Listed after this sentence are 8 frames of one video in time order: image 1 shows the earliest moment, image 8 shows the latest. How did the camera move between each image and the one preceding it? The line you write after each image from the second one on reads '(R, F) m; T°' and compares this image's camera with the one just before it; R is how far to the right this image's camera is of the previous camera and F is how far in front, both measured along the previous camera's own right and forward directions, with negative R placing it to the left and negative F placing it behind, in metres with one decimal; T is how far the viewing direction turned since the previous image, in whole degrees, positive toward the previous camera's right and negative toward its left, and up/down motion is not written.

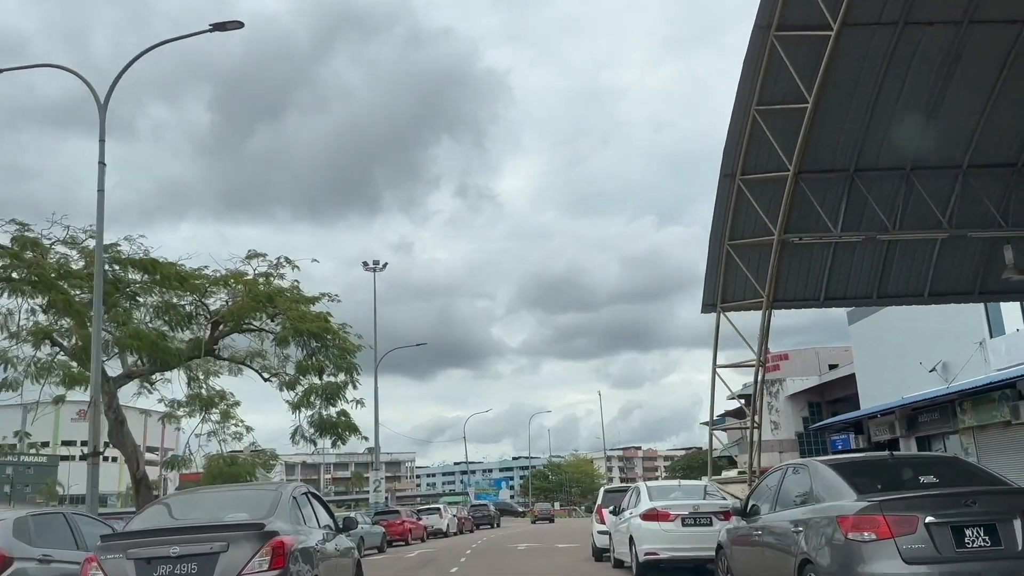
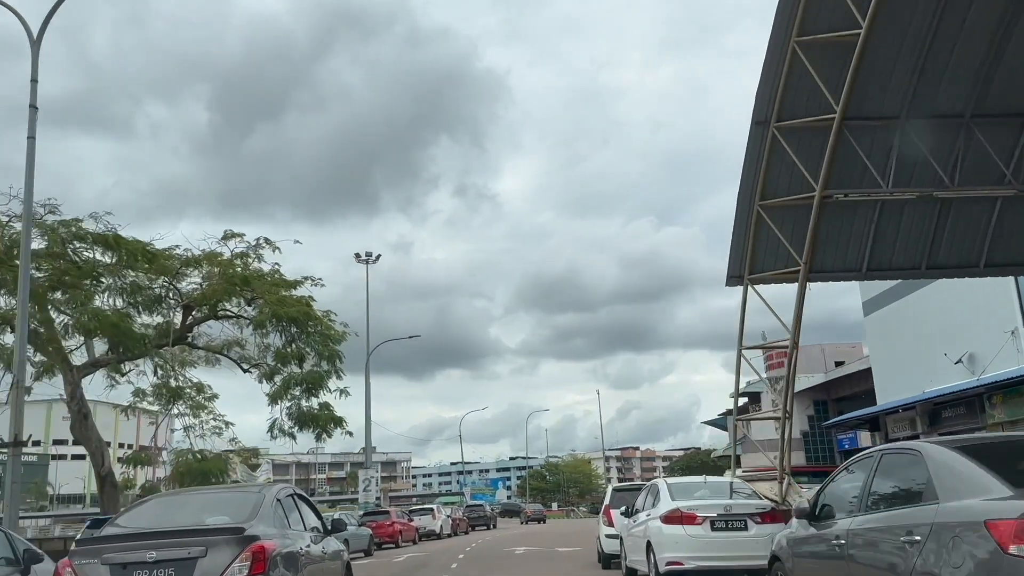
(0.0, +0.8) m; 0°
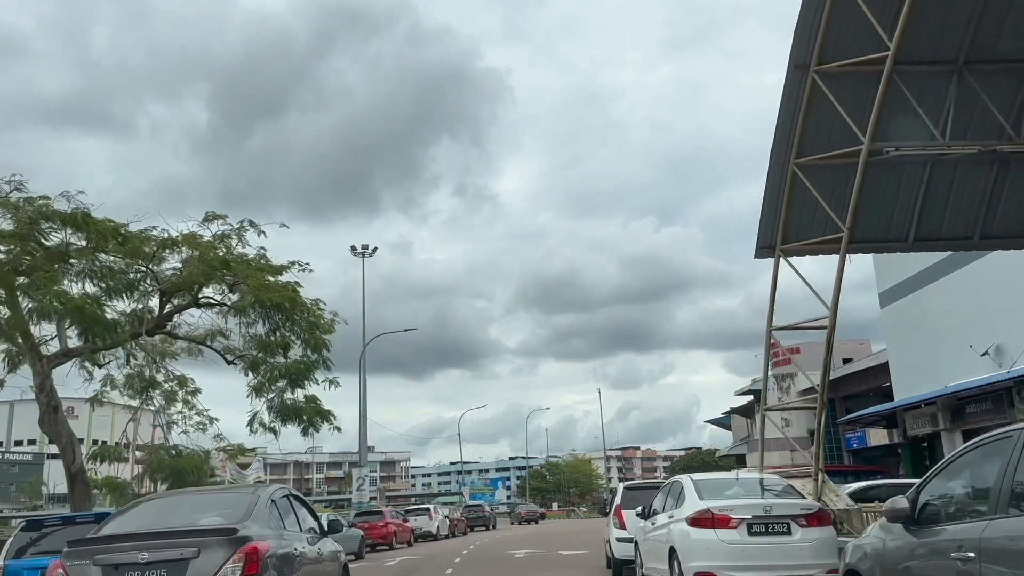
(0.0, +0.6) m; 0°
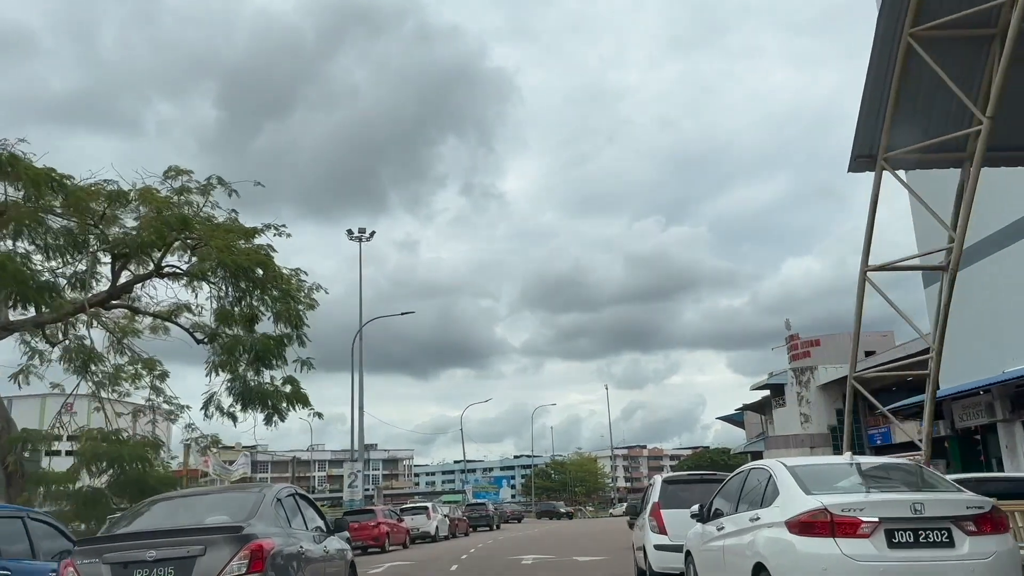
(0.0, +1.2) m; 0°
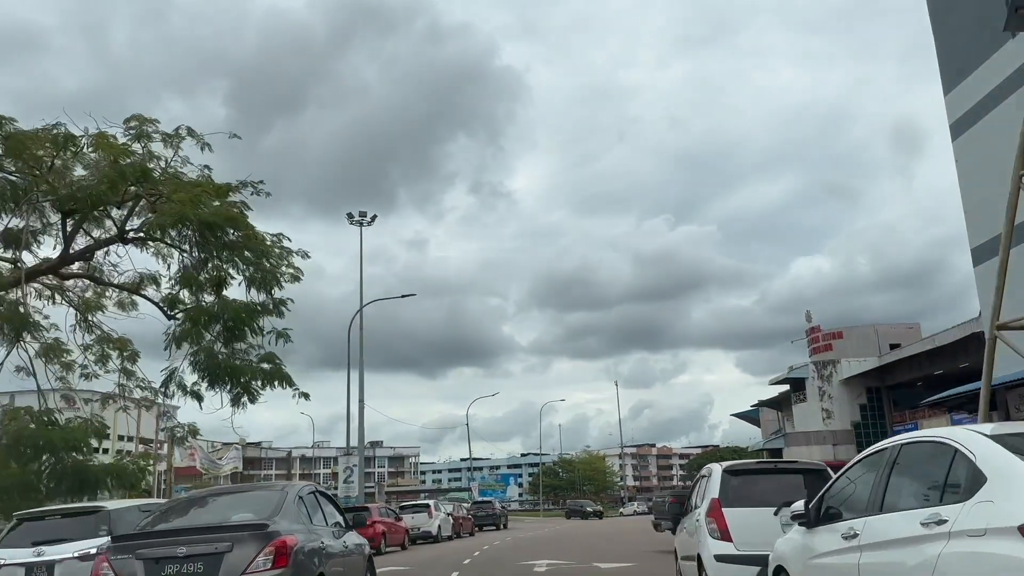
(0.0, +1.1) m; -1°
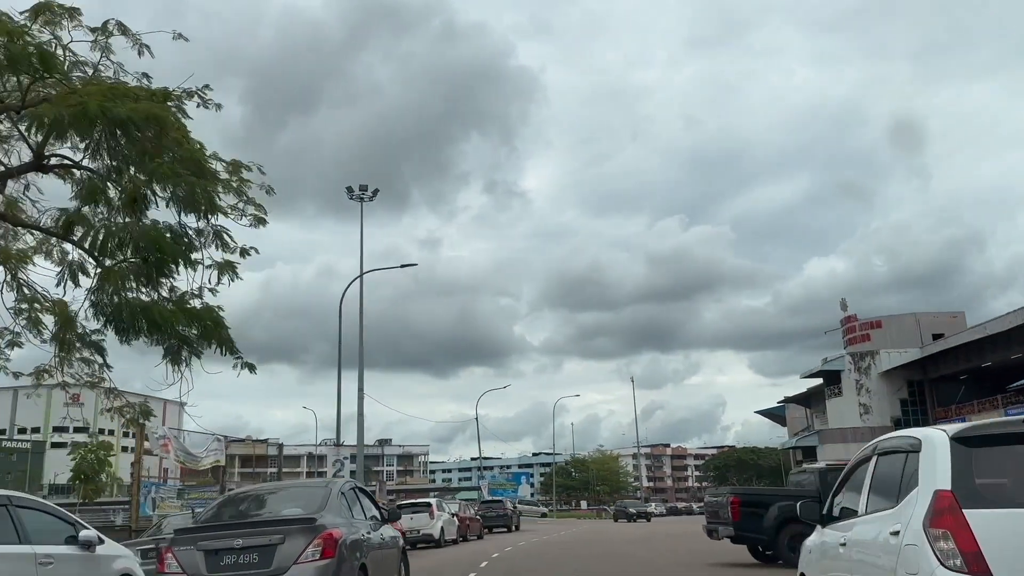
(0.0, +1.6) m; -1°
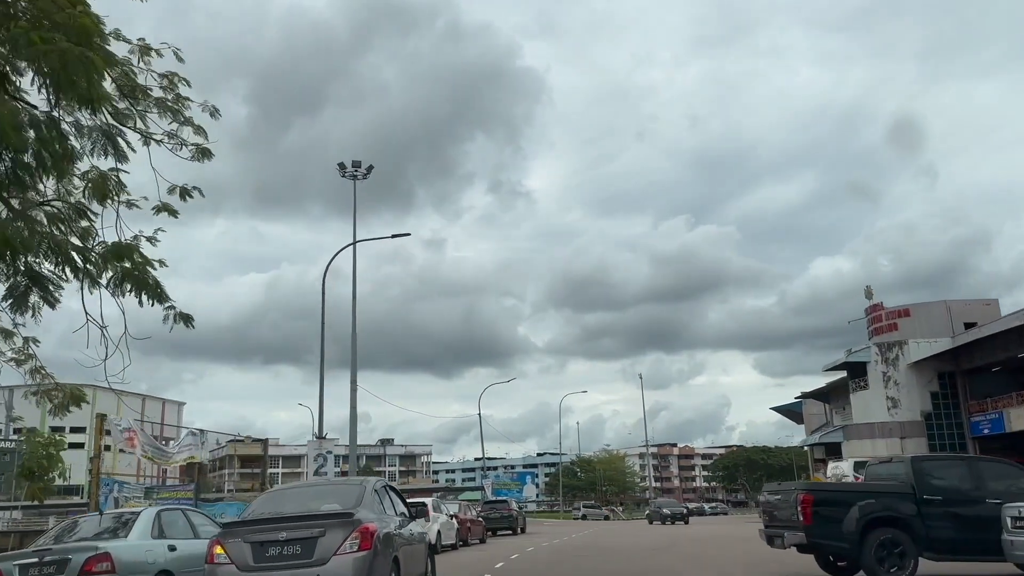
(0.0, +1.3) m; 0°
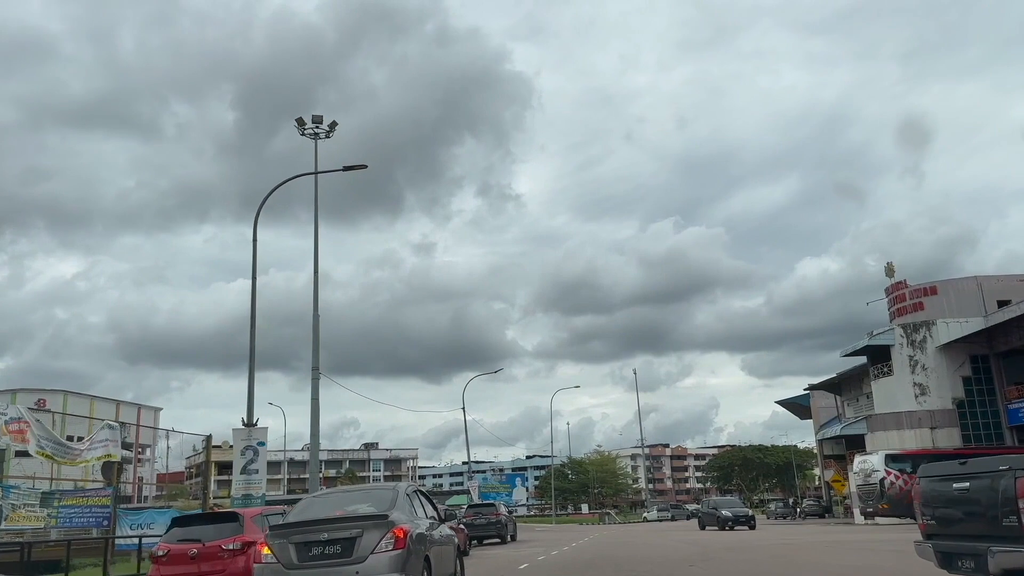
(+0.1, +2.2) m; +1°
